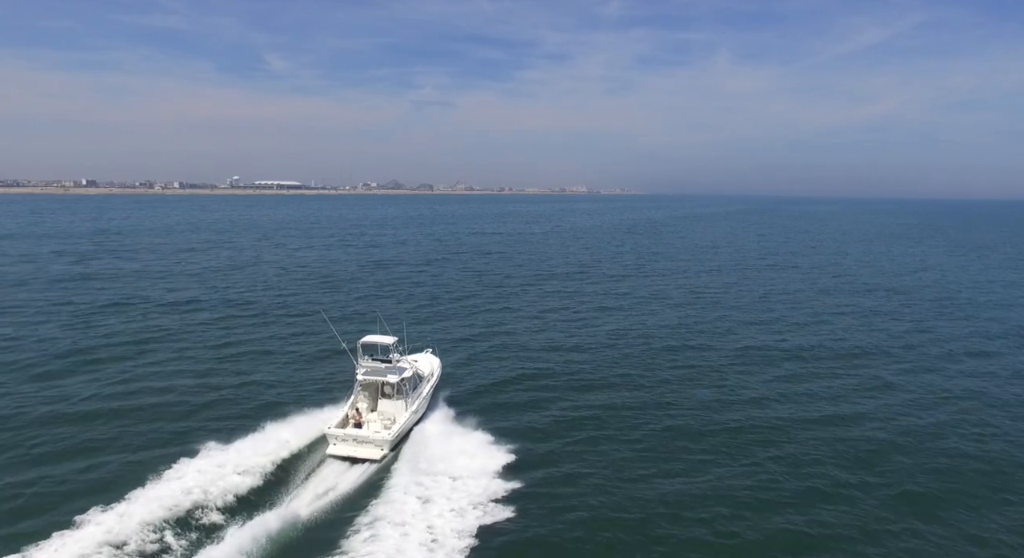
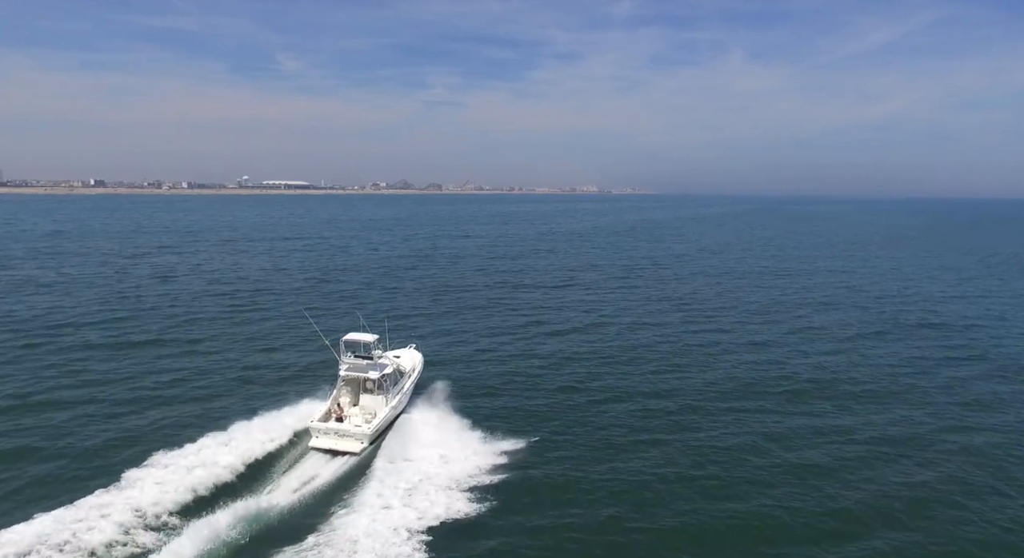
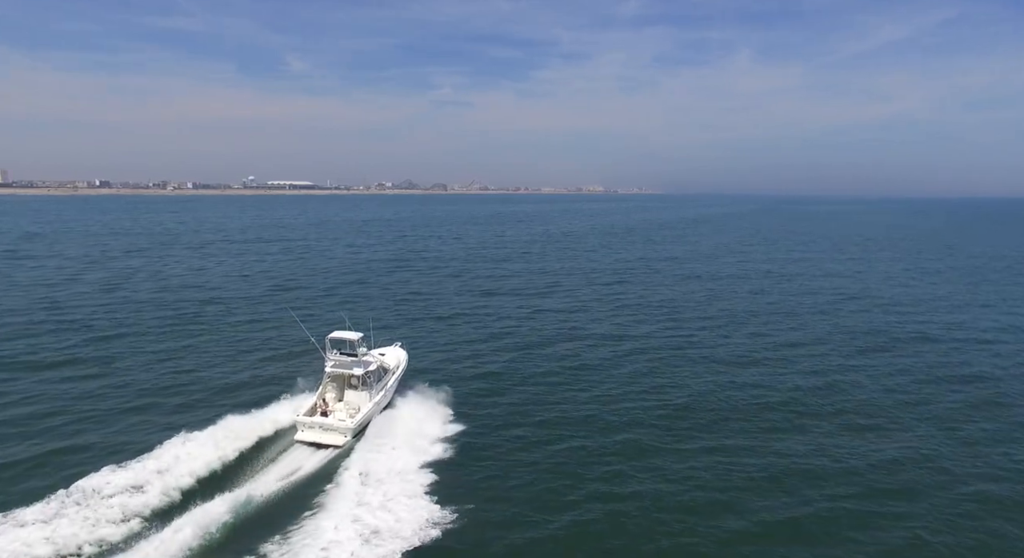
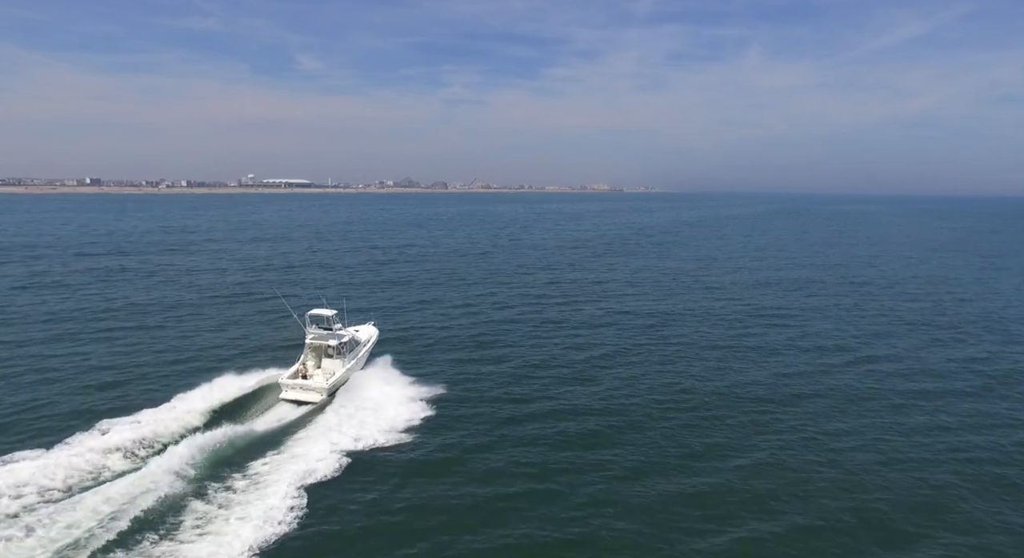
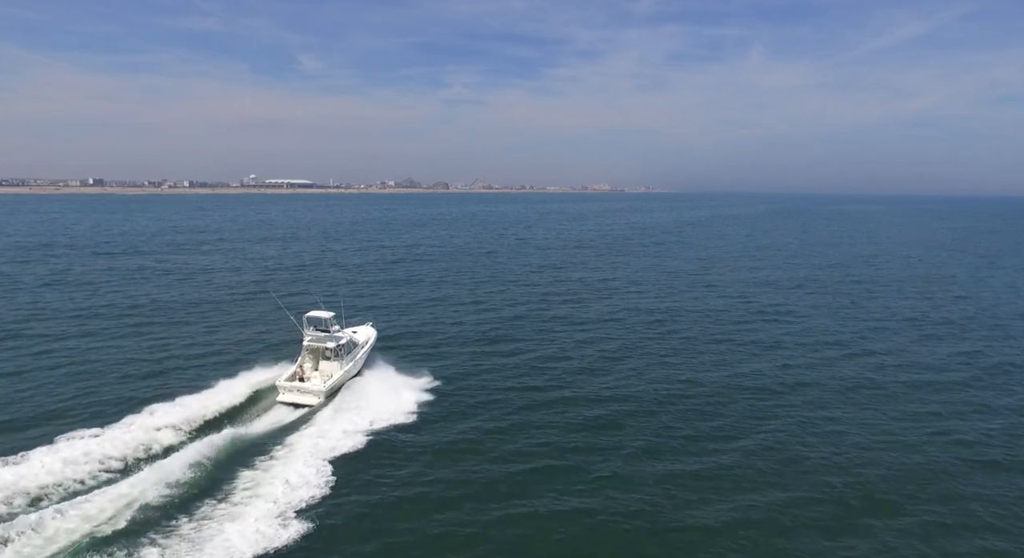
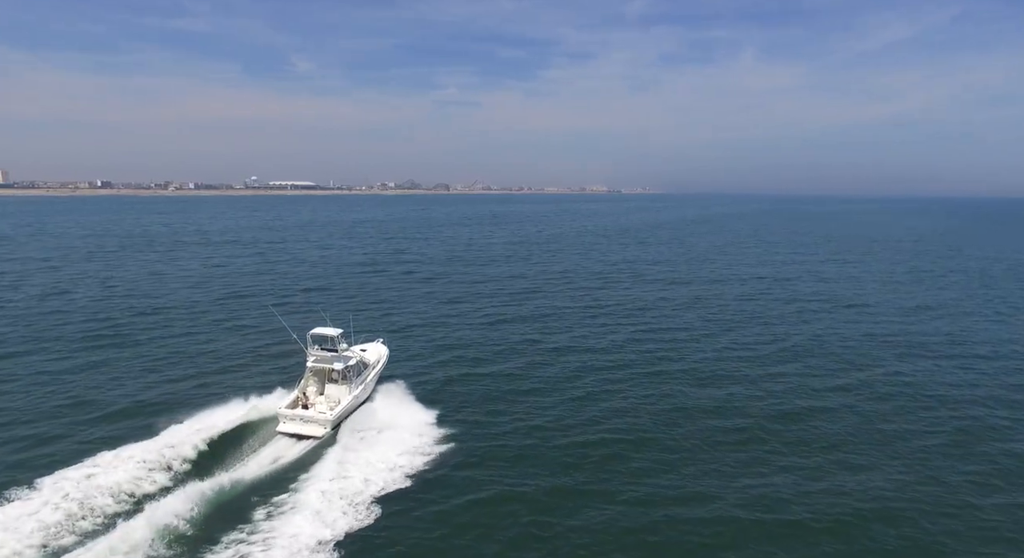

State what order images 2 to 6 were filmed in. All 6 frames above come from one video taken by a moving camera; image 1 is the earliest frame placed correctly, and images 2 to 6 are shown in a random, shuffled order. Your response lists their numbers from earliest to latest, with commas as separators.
2, 3, 6, 5, 4
